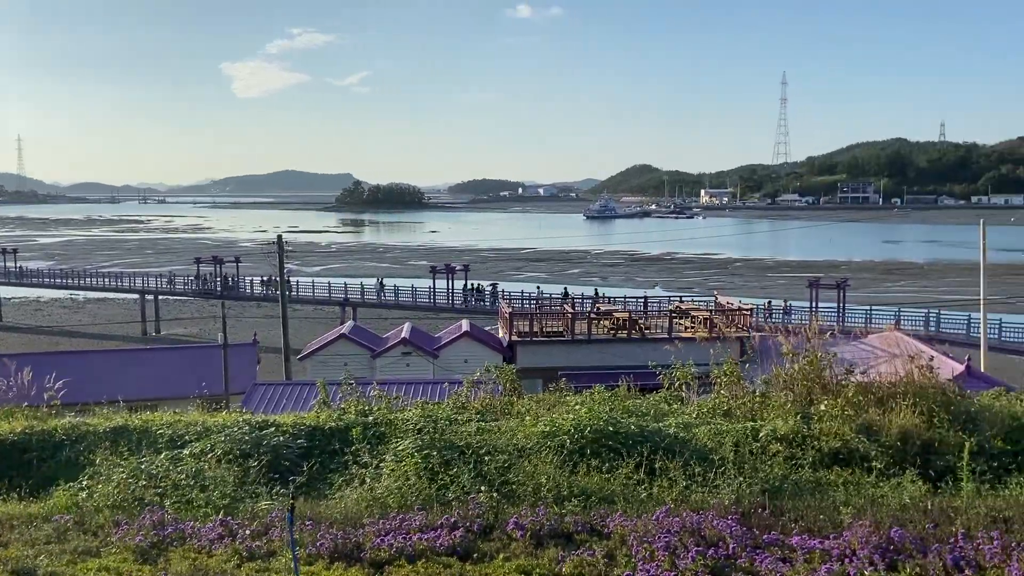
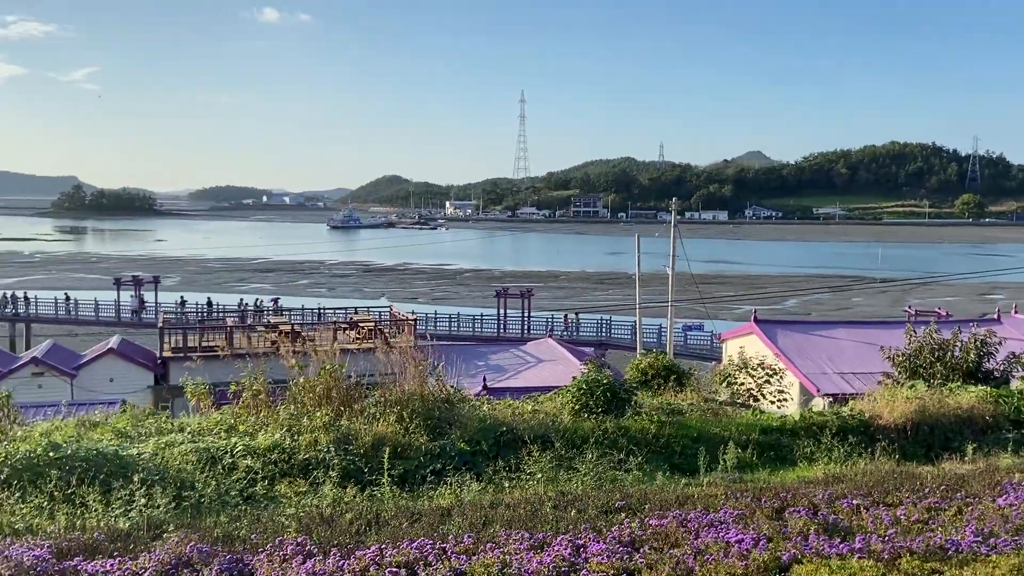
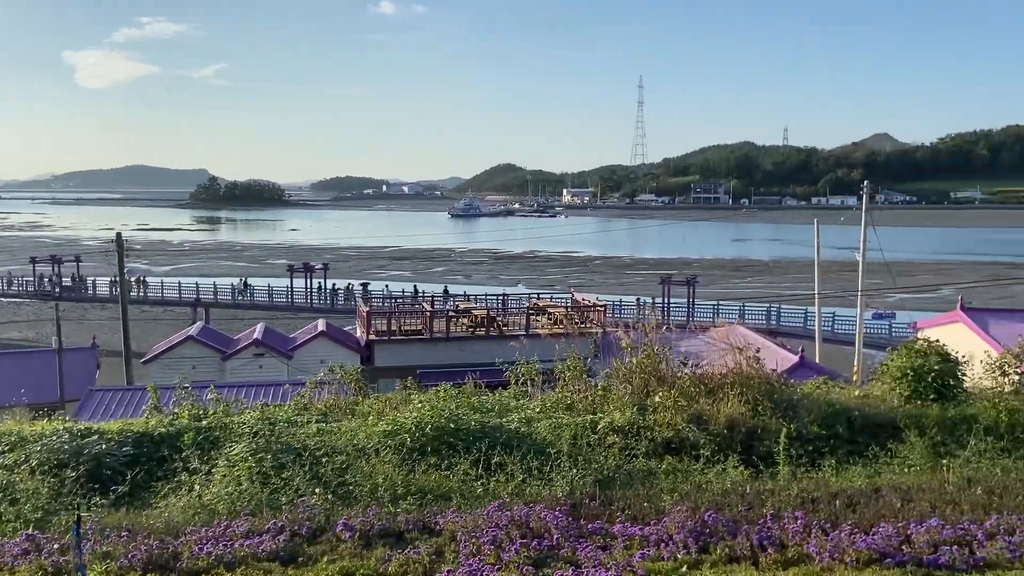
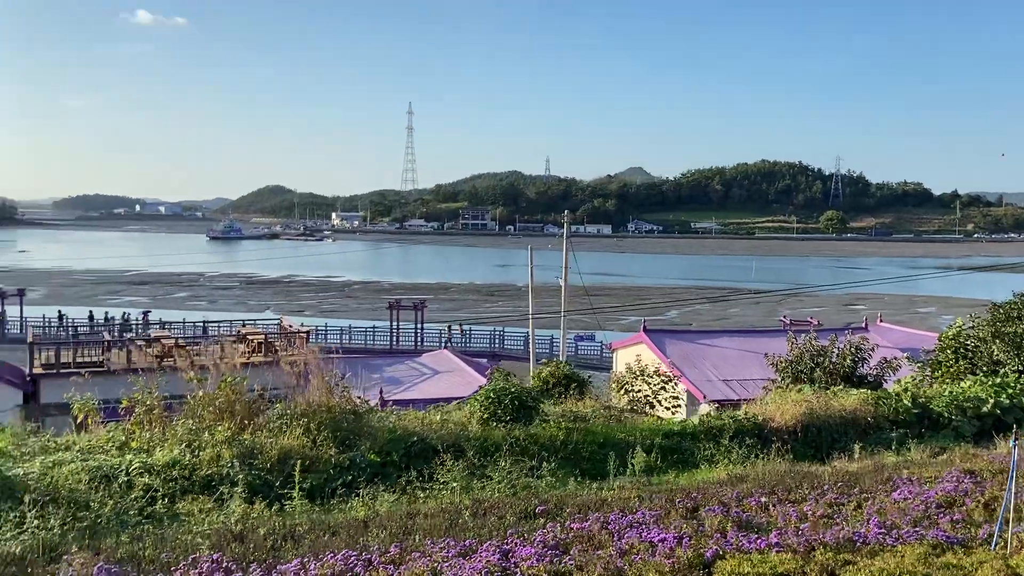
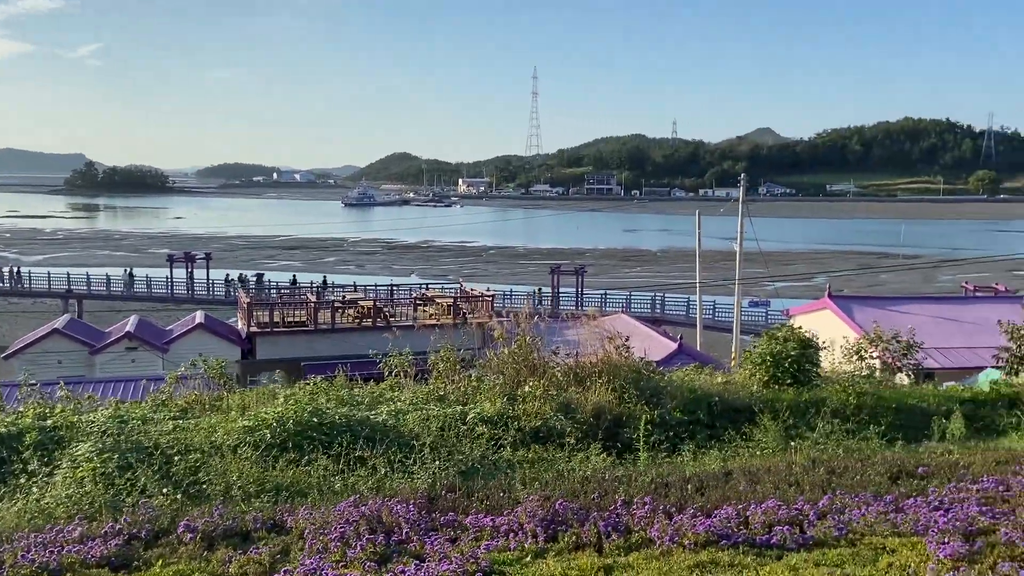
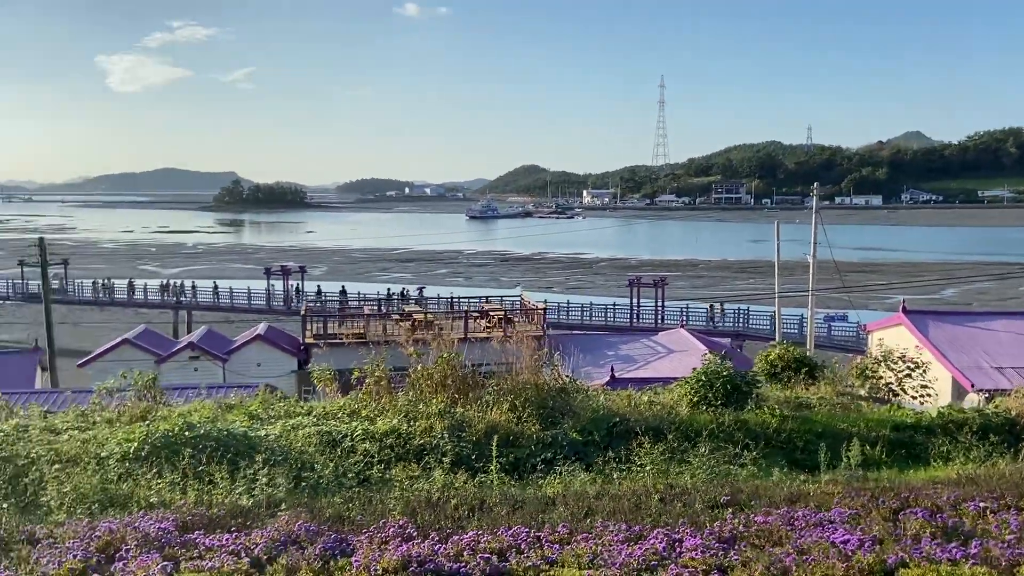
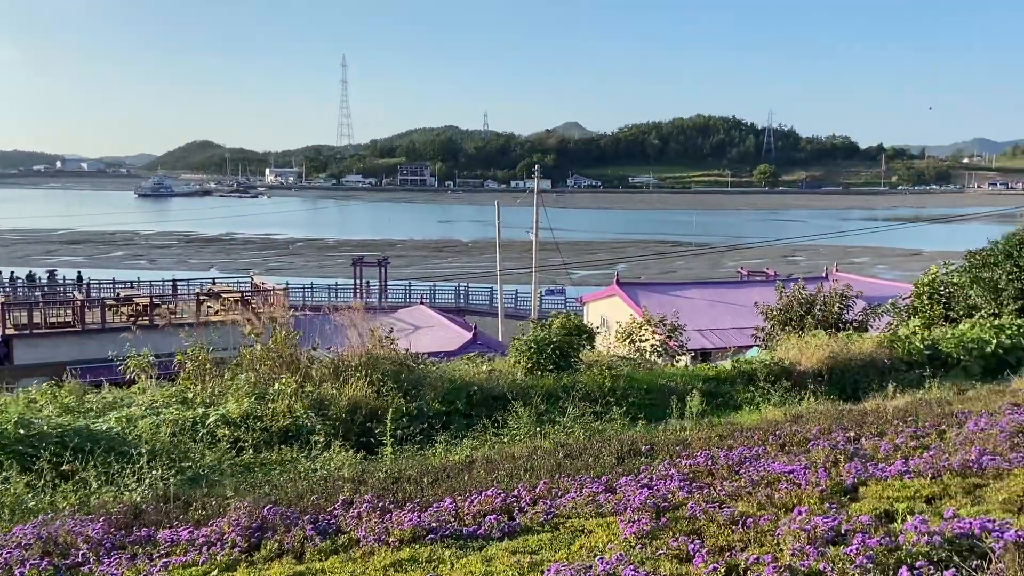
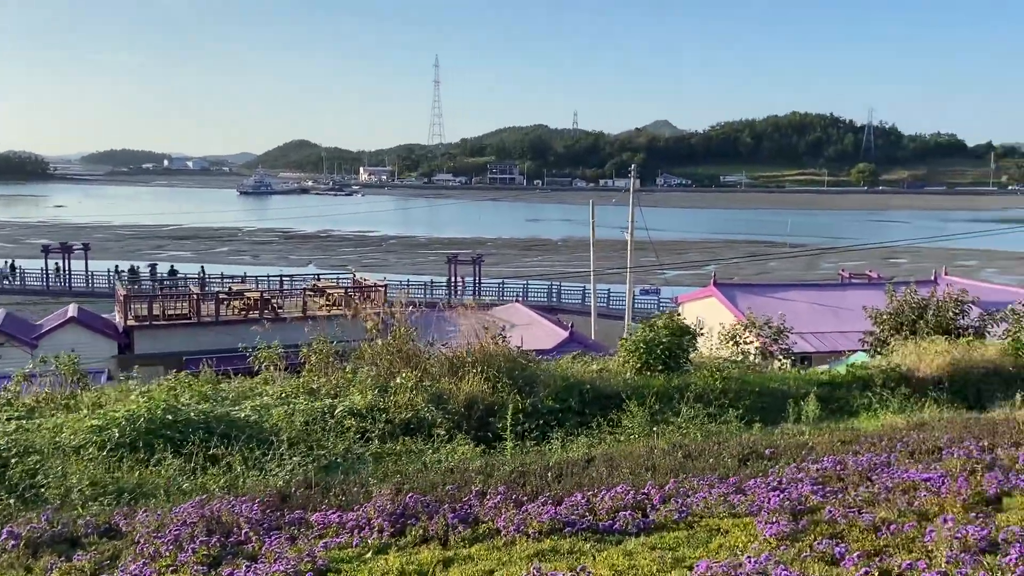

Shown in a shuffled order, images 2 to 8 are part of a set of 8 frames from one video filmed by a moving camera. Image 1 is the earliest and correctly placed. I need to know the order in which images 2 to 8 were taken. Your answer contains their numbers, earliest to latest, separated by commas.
3, 5, 8, 7, 4, 2, 6
